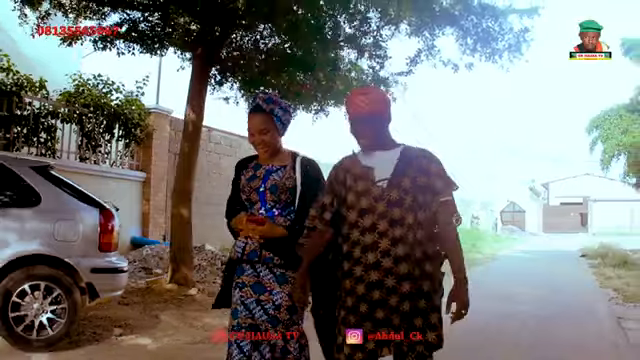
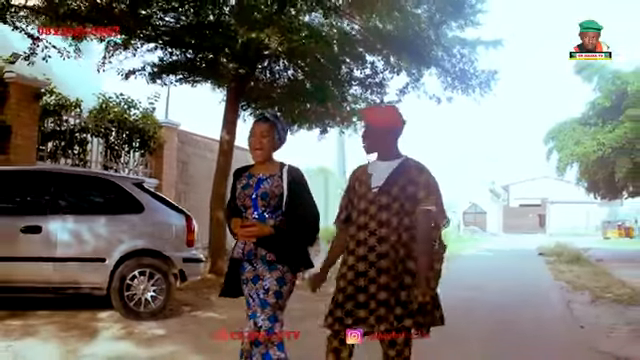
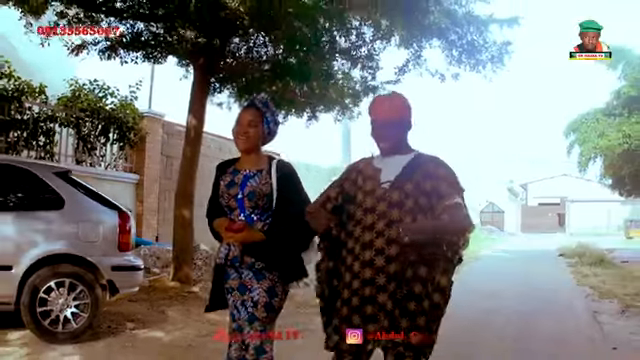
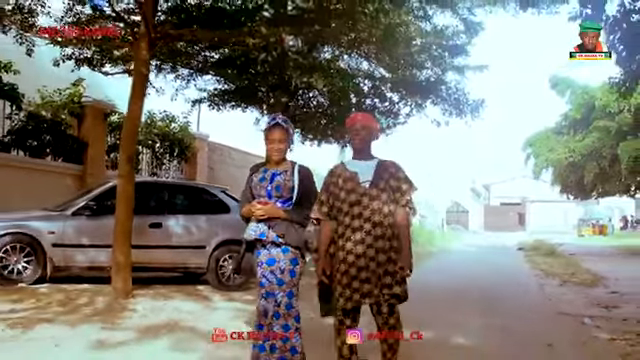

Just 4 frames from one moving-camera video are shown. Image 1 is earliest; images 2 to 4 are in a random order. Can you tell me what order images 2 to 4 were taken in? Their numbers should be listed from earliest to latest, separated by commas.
3, 2, 4
